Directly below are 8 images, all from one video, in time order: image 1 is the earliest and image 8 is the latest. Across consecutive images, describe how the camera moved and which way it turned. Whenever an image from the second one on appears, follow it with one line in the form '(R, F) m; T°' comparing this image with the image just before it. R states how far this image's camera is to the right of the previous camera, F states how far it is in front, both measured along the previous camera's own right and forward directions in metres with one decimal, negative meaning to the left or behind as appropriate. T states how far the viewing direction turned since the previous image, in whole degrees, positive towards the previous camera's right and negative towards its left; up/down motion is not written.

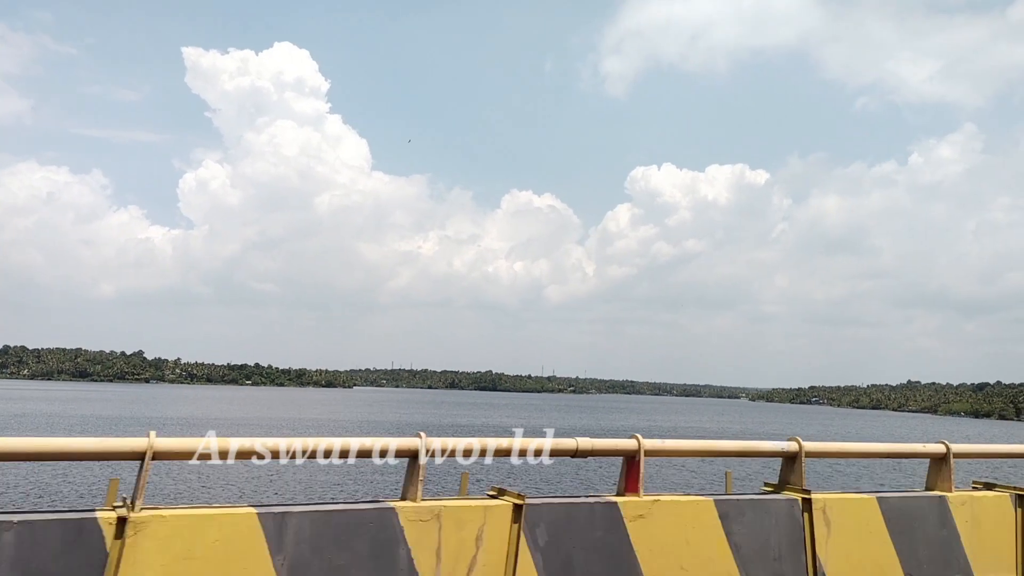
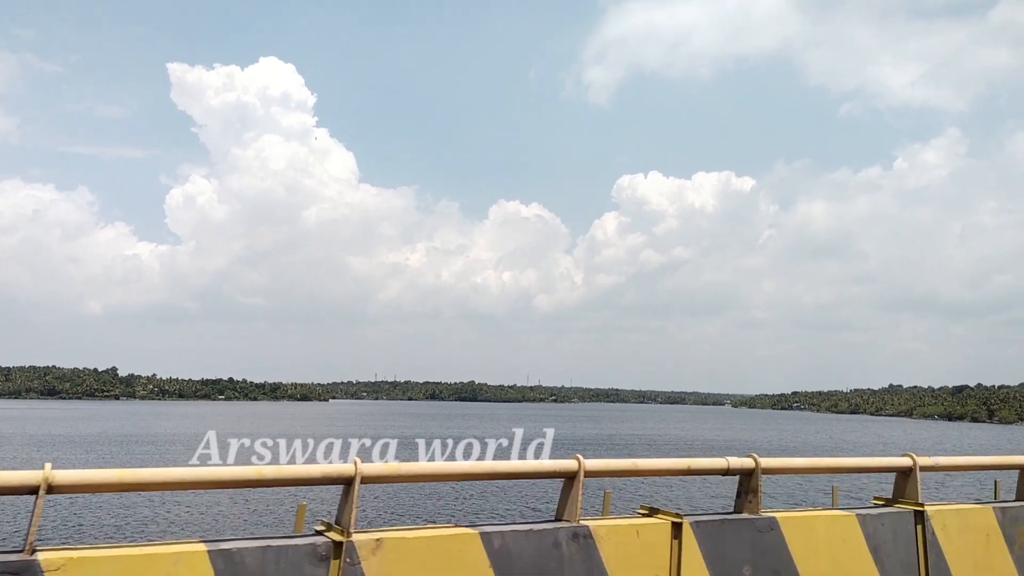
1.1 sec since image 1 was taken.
(-2.3, -4.1) m; +1°
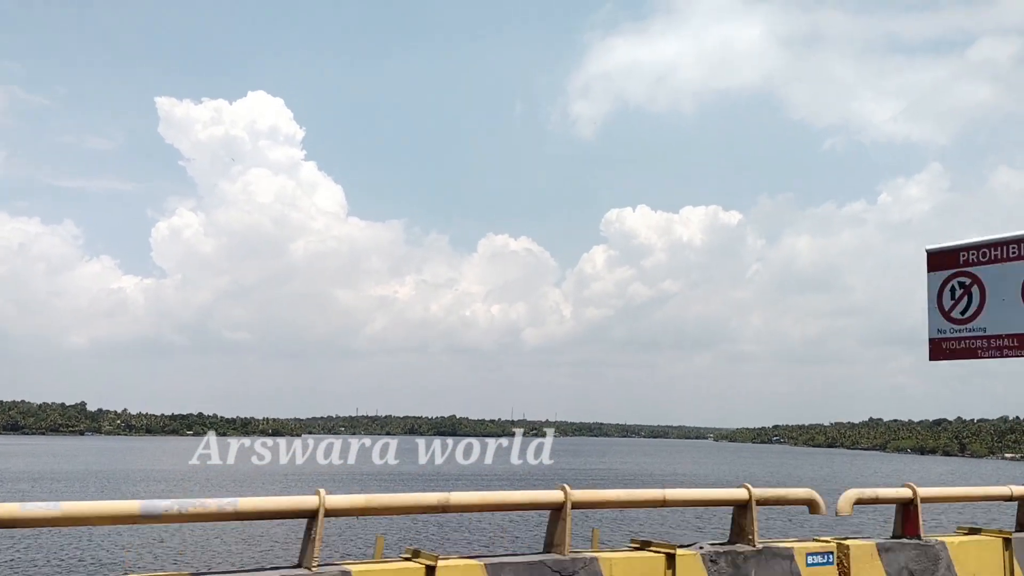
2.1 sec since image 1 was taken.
(+2.0, +3.7) m; +1°
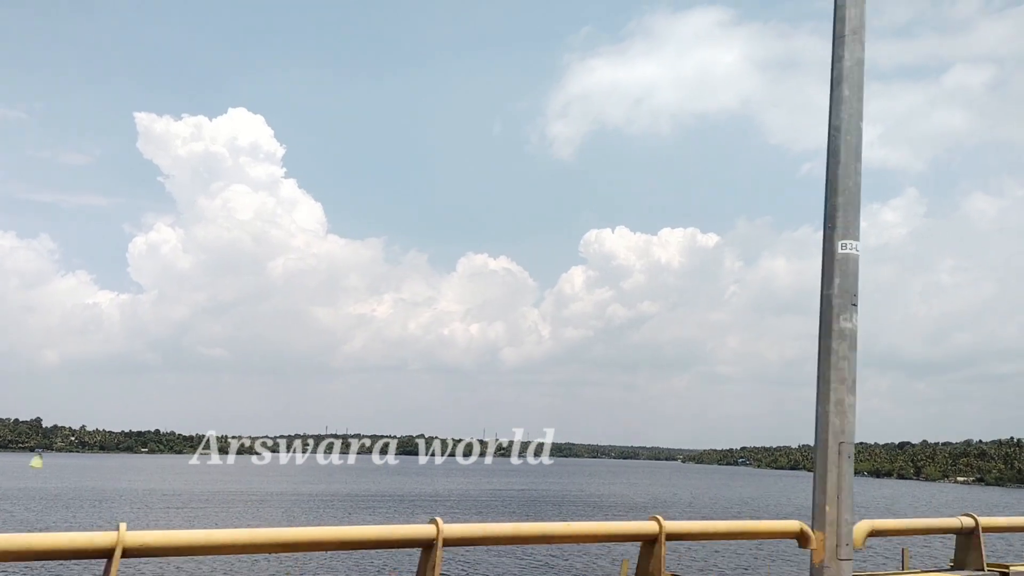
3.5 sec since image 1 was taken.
(-7.6, -2.2) m; +1°
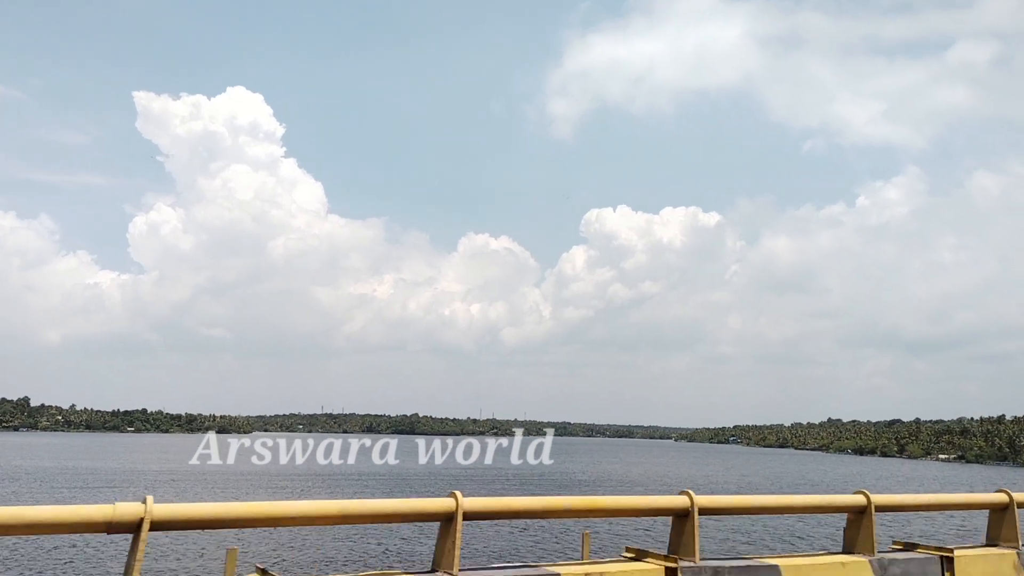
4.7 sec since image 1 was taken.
(-3.6, -3.4) m; 0°
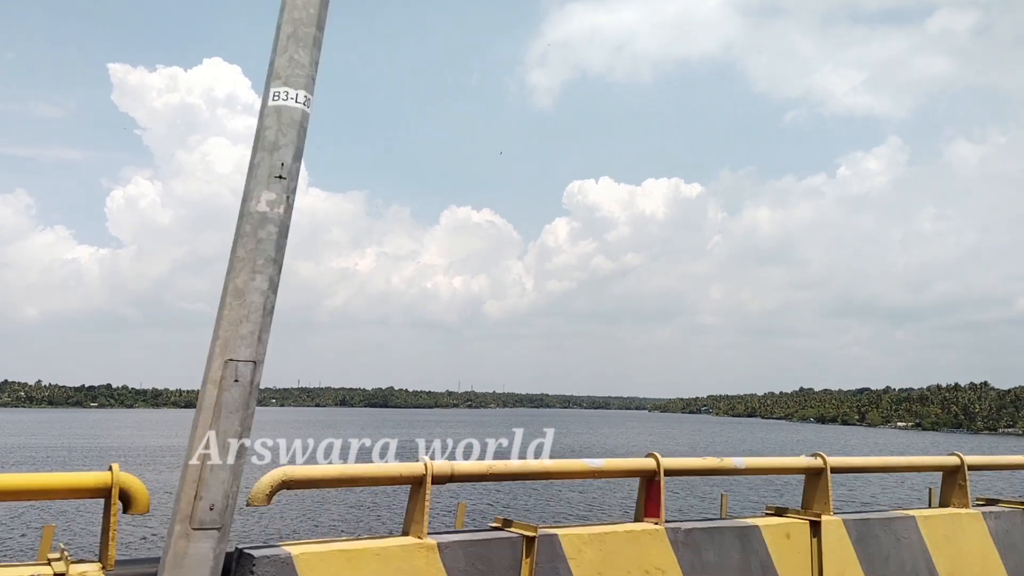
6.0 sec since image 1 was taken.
(-4.3, 0.0) m; +1°
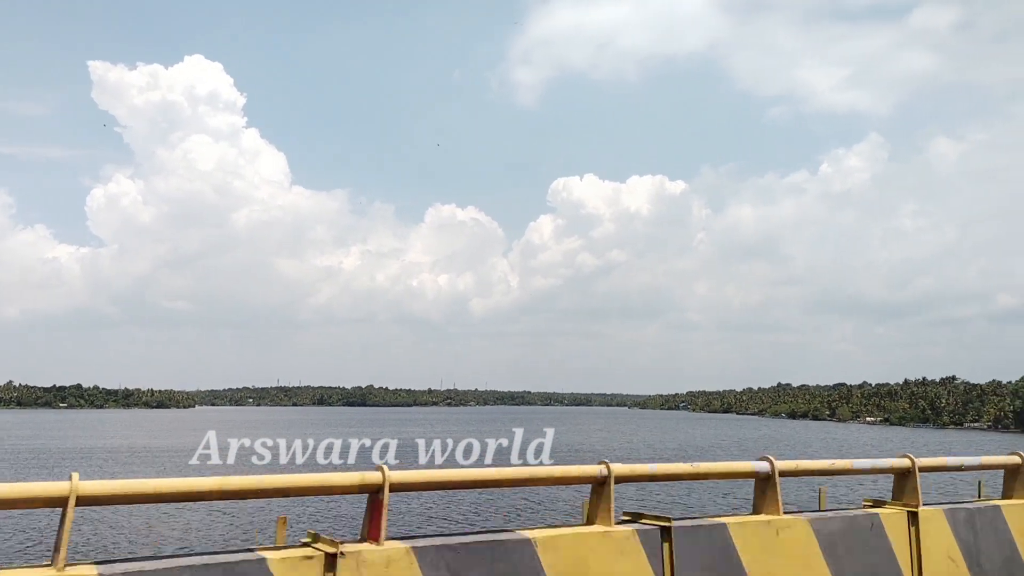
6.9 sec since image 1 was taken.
(-0.4, +0.6) m; +1°
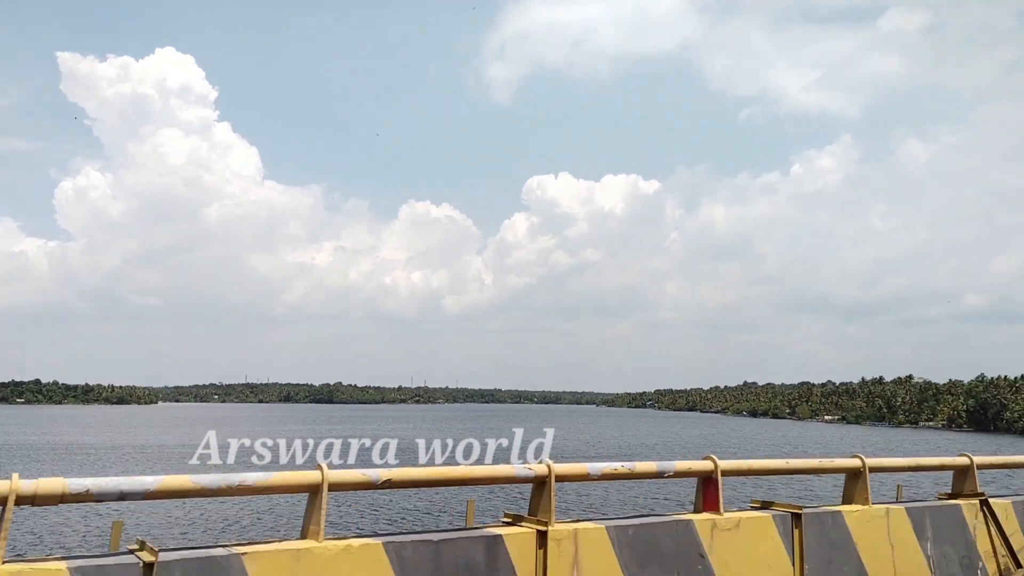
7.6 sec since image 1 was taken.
(+1.8, -1.6) m; +2°
